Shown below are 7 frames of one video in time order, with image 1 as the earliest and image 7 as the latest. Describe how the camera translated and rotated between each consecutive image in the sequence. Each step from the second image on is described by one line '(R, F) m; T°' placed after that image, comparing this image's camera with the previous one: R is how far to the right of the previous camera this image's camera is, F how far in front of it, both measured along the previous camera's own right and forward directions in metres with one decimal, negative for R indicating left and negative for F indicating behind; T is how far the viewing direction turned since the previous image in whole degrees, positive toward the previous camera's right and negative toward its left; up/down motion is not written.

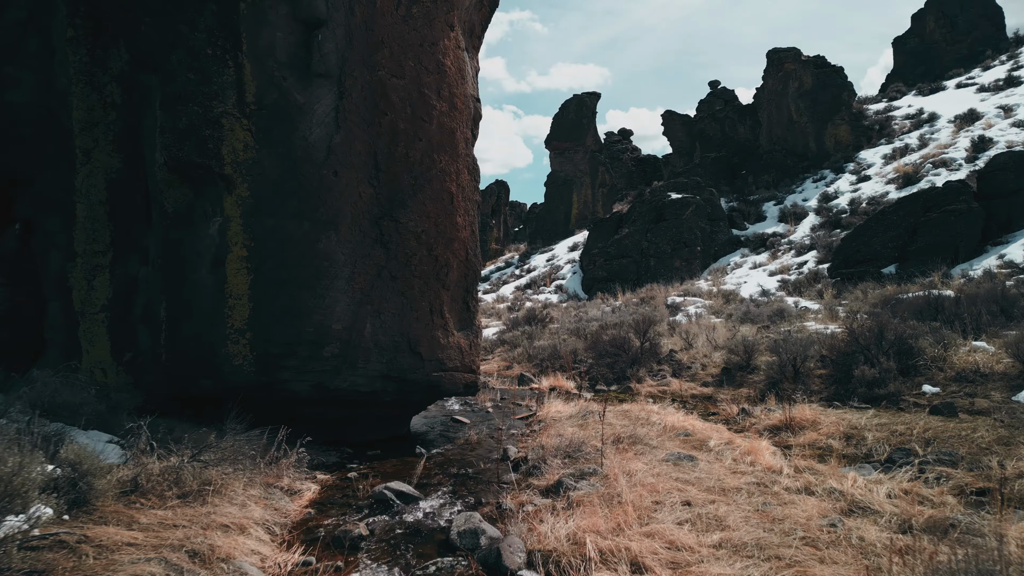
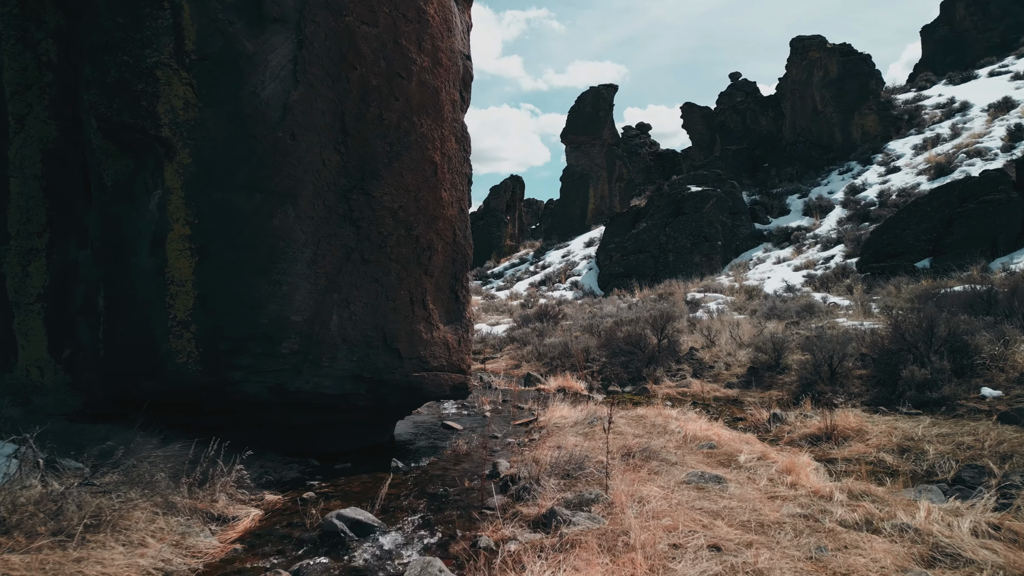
(+0.1, +0.7) m; -1°
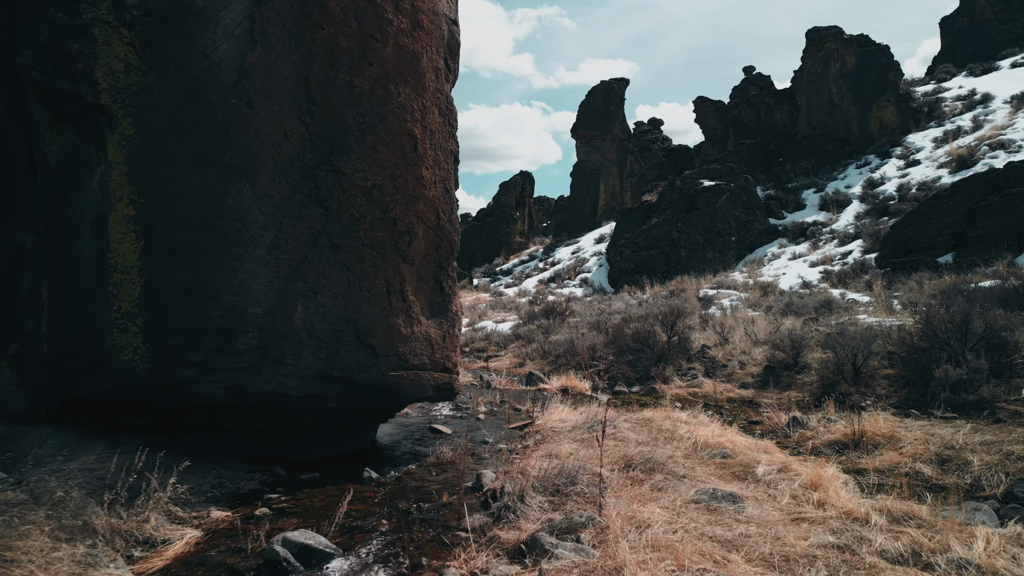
(+0.1, +0.4) m; -1°
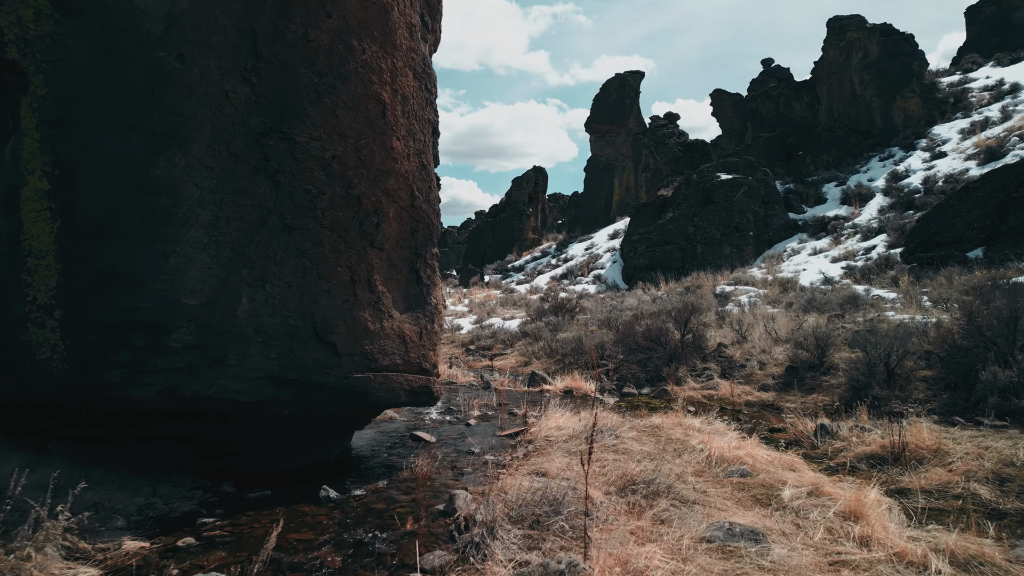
(+0.1, +0.5) m; -1°
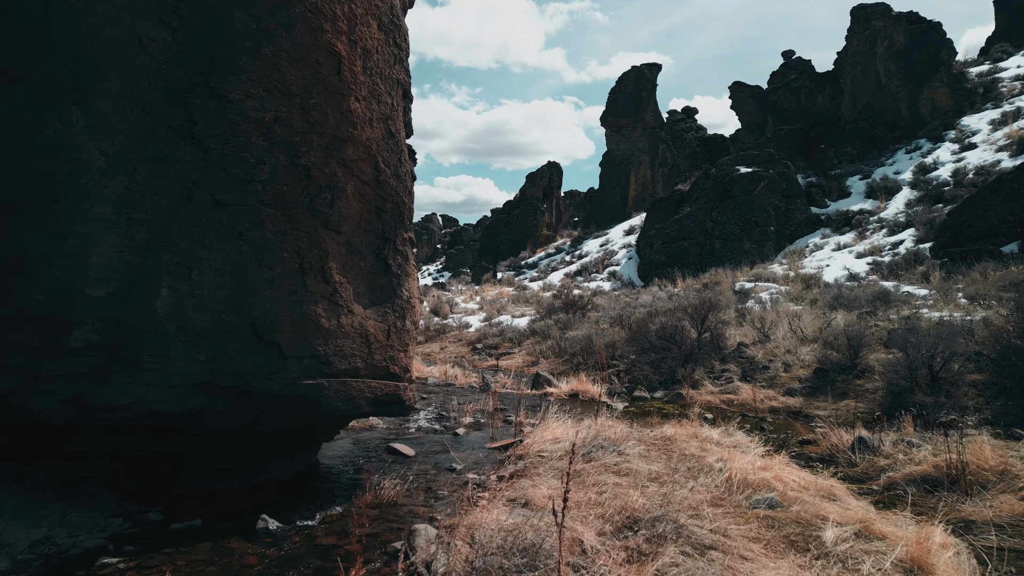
(+0.1, +0.5) m; -1°
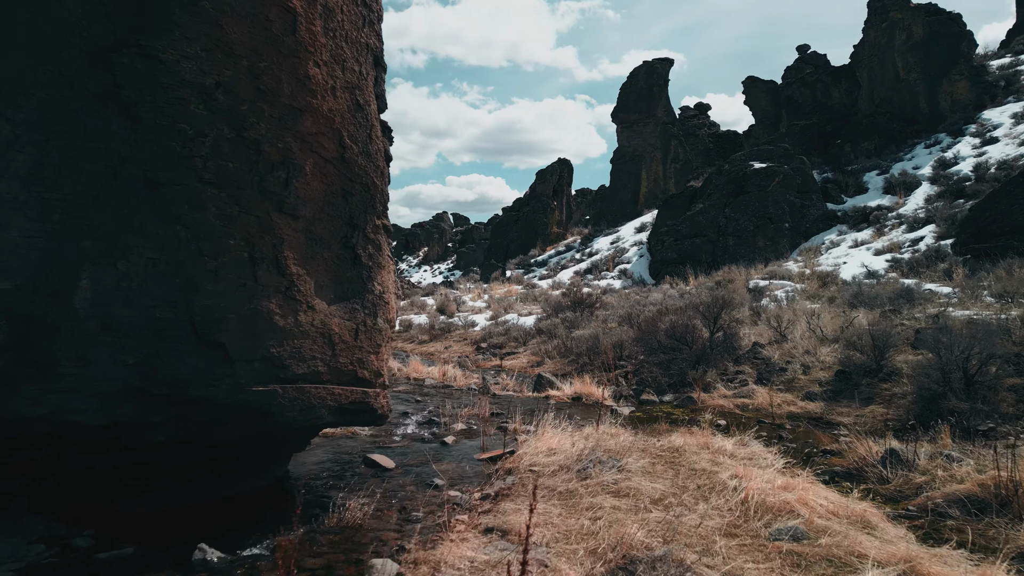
(+0.1, +0.4) m; -1°
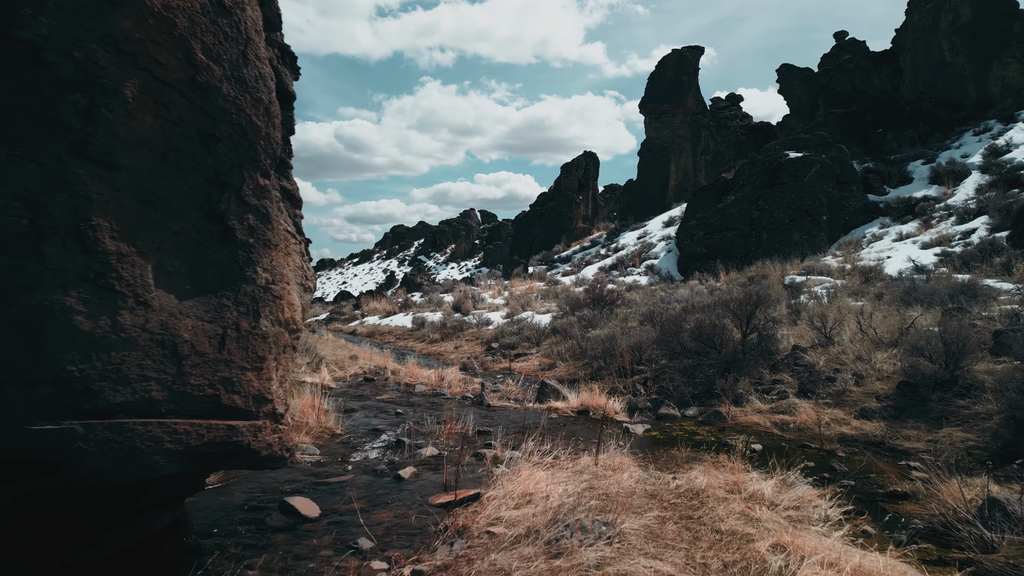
(+0.2, +0.8) m; -2°
